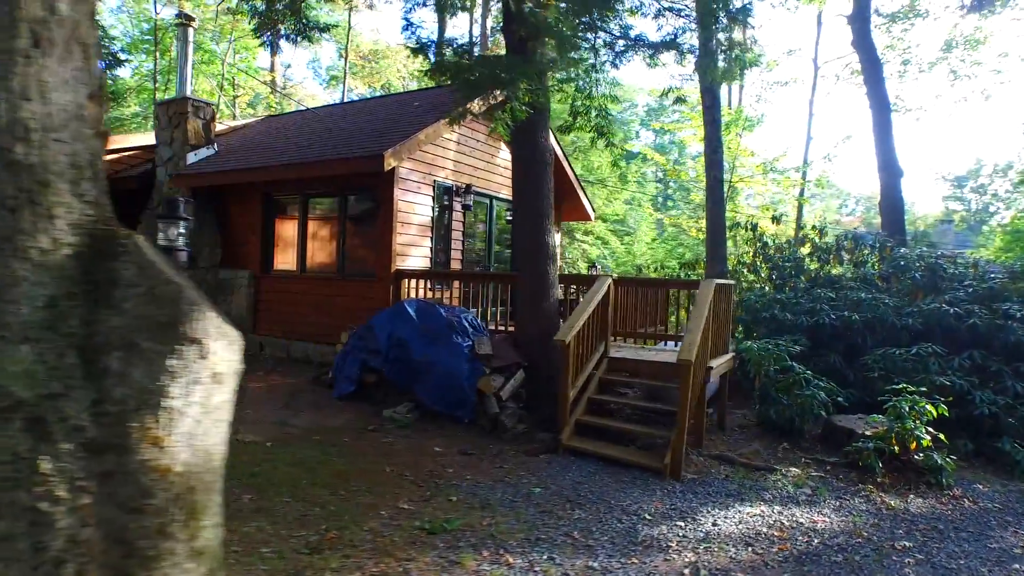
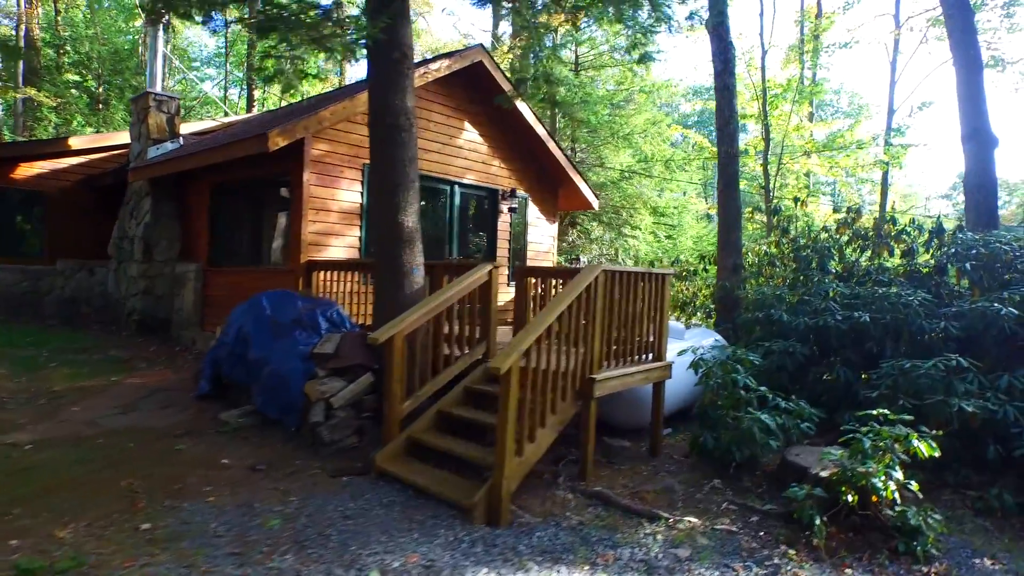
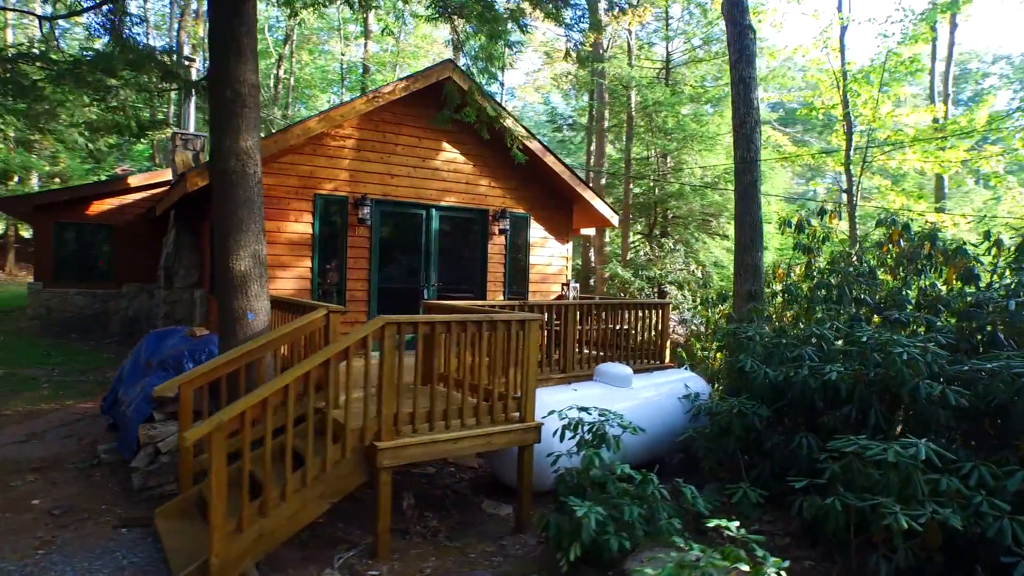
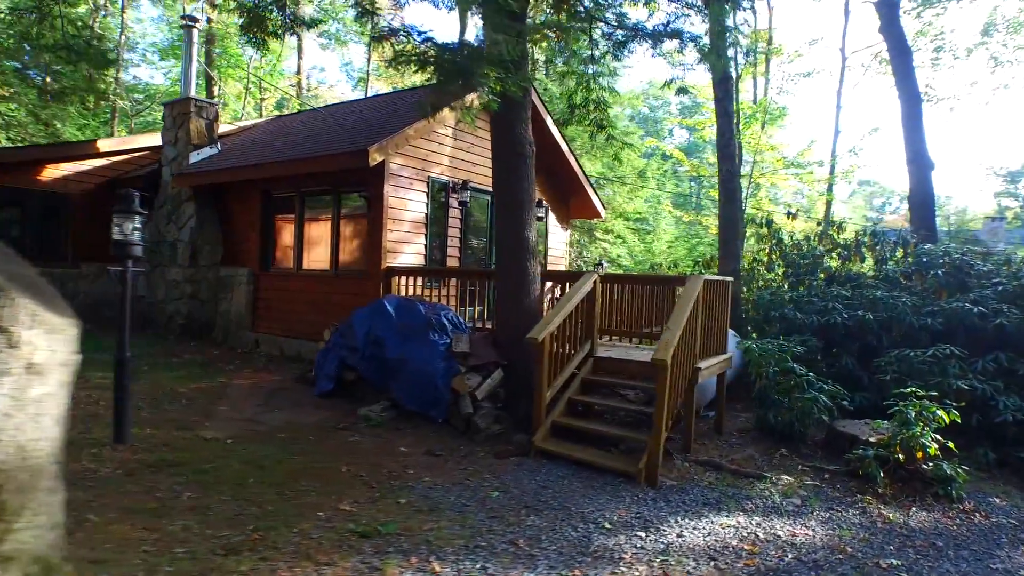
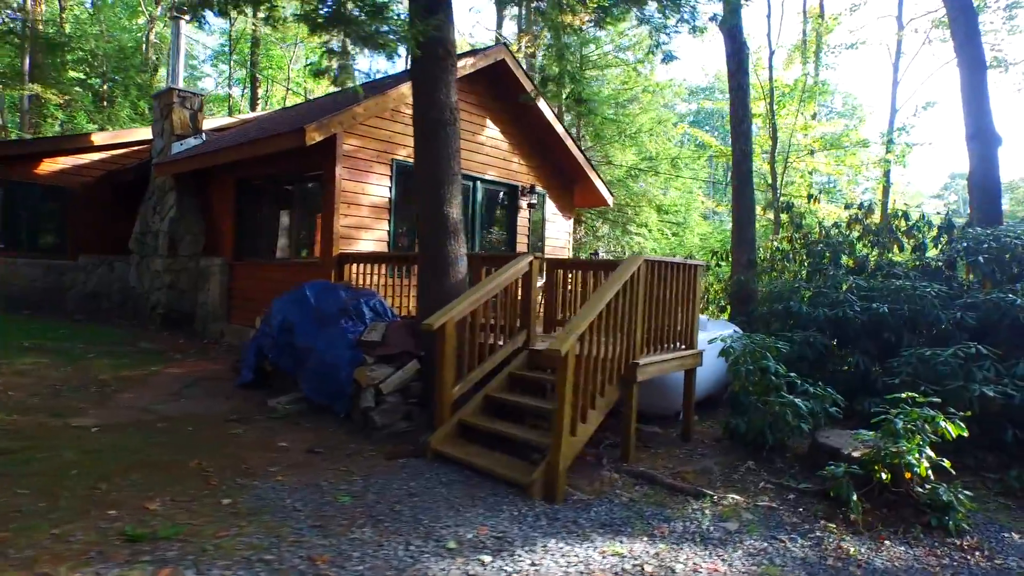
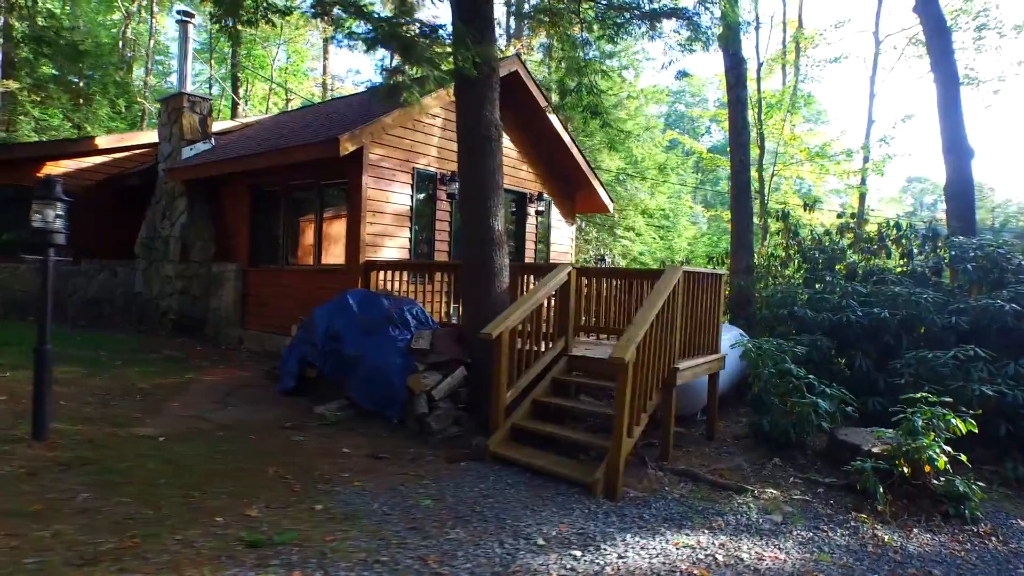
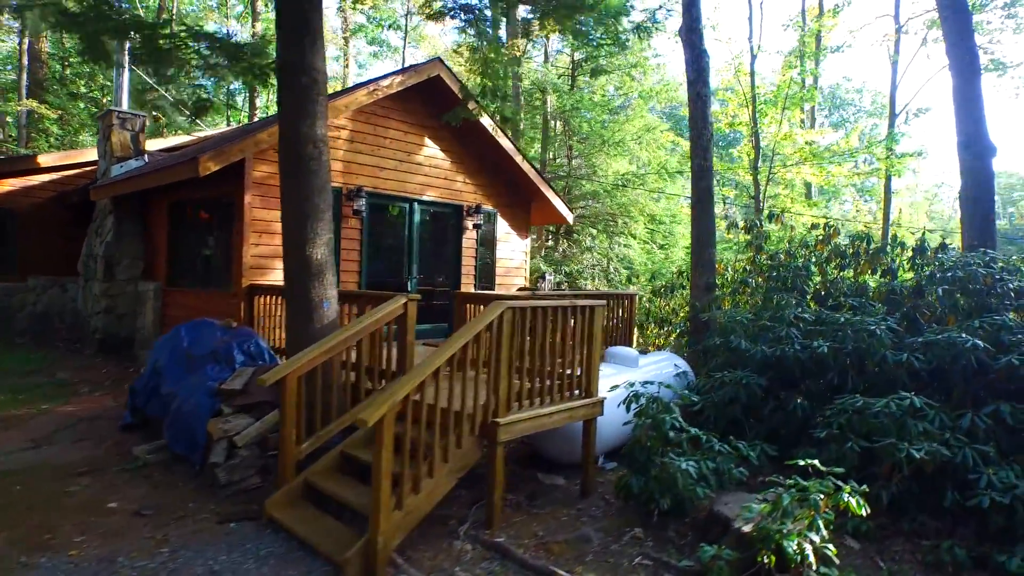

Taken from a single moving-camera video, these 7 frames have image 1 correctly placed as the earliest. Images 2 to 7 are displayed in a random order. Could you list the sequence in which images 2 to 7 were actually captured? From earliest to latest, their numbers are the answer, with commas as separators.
4, 6, 5, 2, 7, 3
